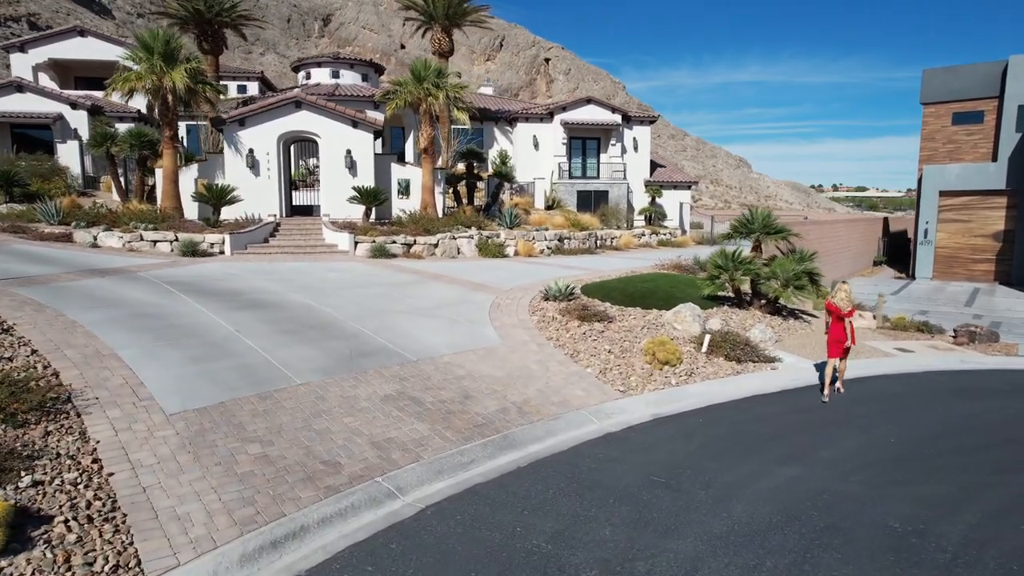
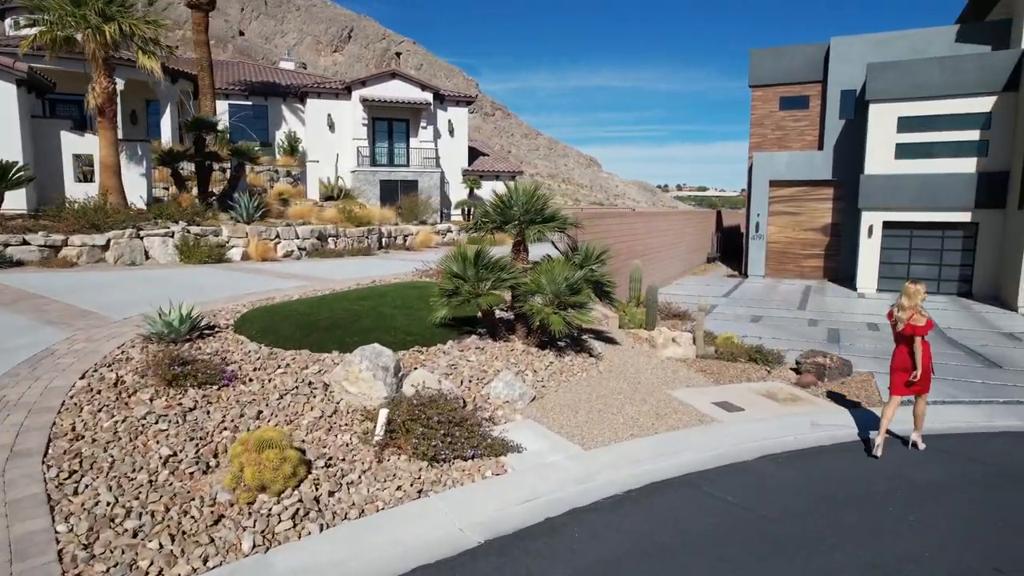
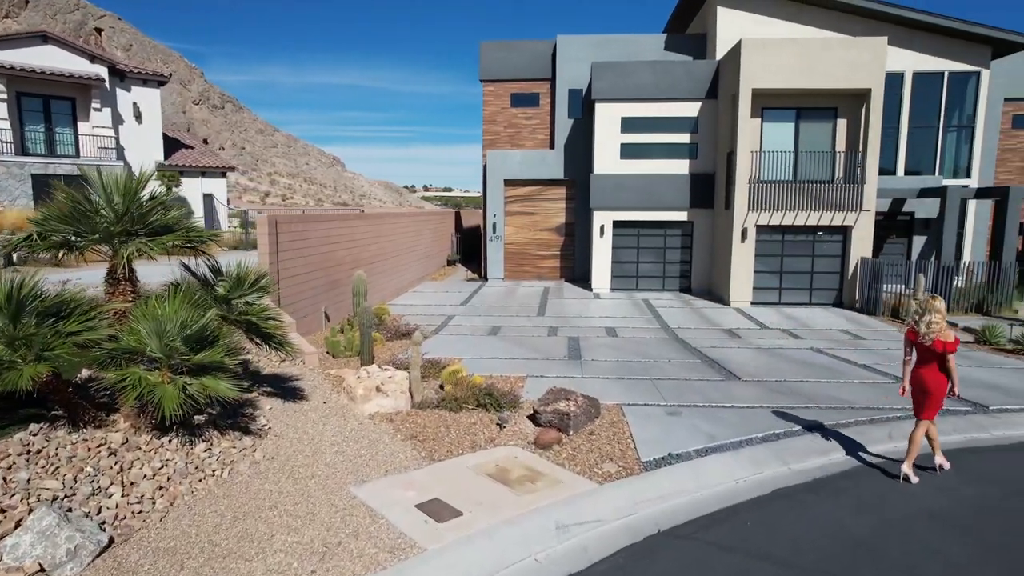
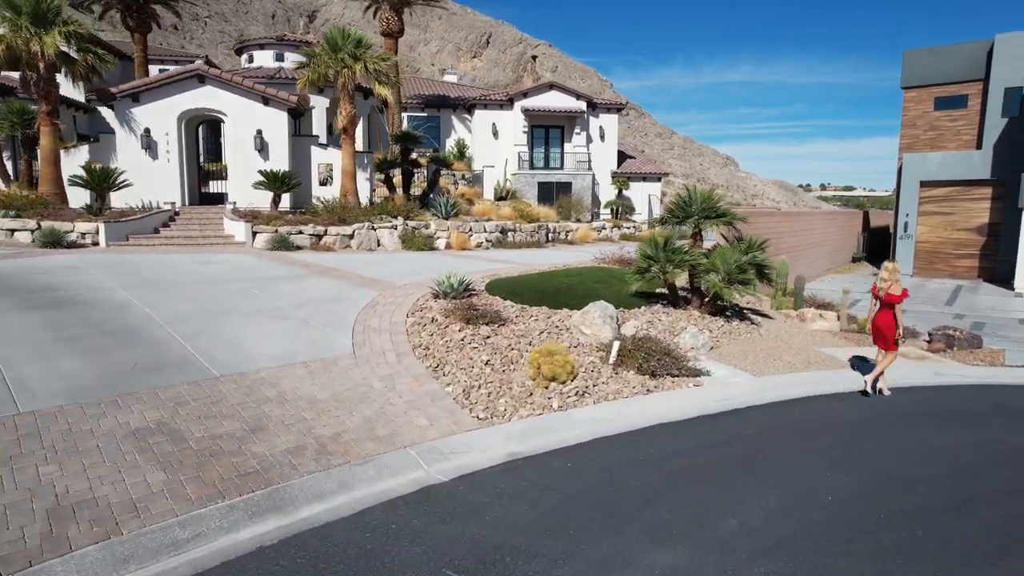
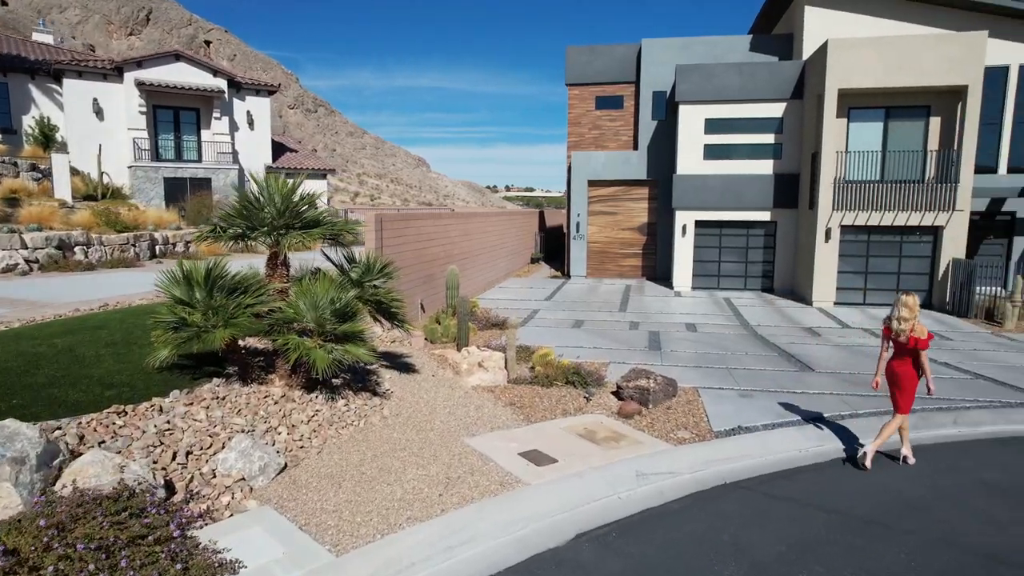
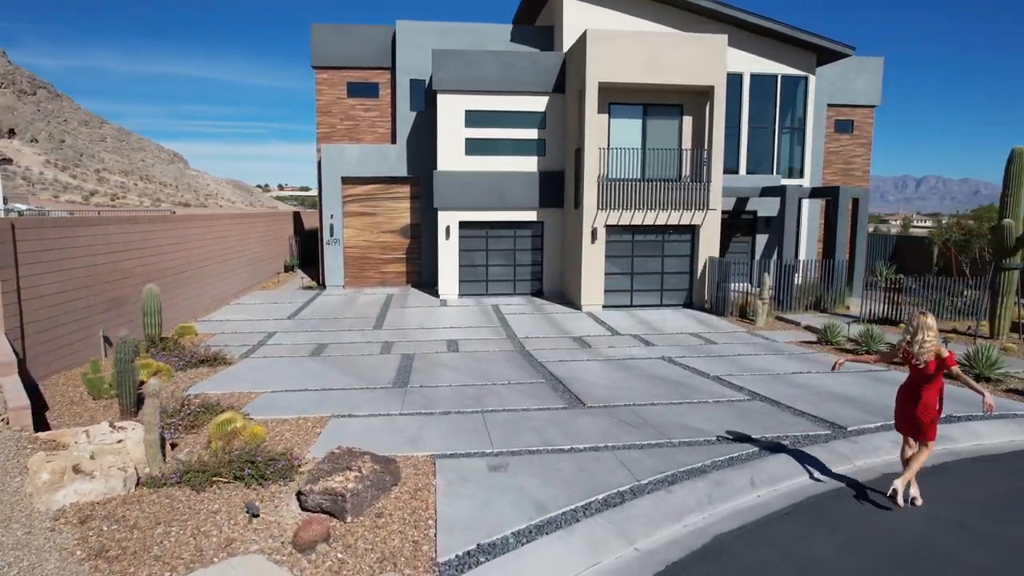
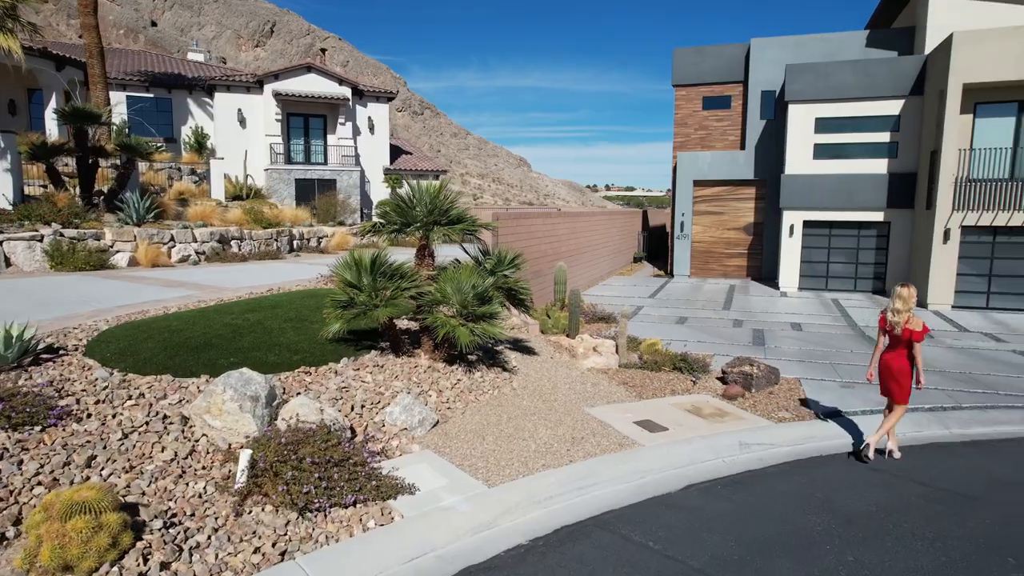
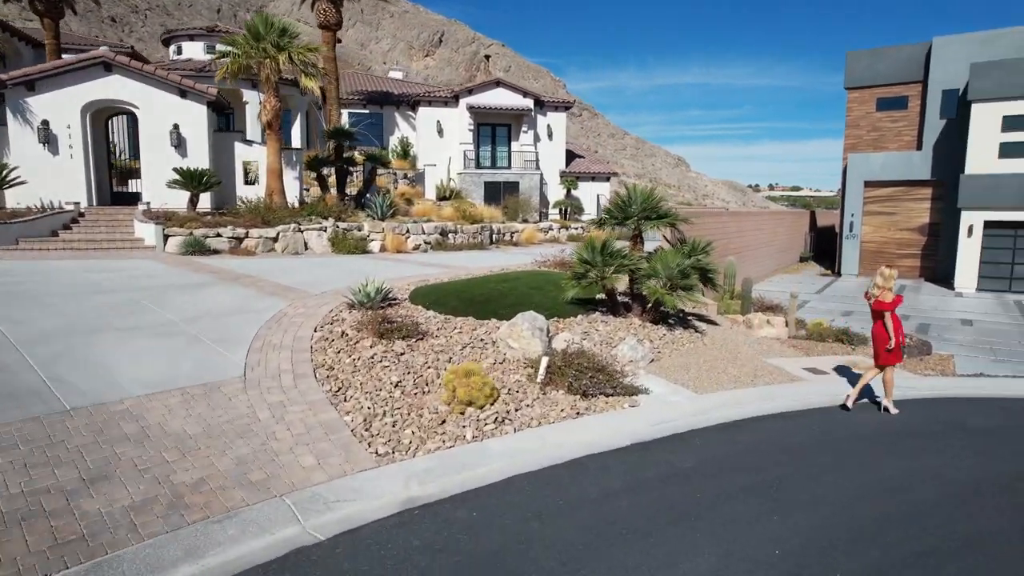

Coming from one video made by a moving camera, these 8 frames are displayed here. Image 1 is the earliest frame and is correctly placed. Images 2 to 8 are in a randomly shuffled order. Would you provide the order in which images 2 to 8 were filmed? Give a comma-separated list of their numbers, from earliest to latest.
4, 8, 2, 7, 5, 3, 6
